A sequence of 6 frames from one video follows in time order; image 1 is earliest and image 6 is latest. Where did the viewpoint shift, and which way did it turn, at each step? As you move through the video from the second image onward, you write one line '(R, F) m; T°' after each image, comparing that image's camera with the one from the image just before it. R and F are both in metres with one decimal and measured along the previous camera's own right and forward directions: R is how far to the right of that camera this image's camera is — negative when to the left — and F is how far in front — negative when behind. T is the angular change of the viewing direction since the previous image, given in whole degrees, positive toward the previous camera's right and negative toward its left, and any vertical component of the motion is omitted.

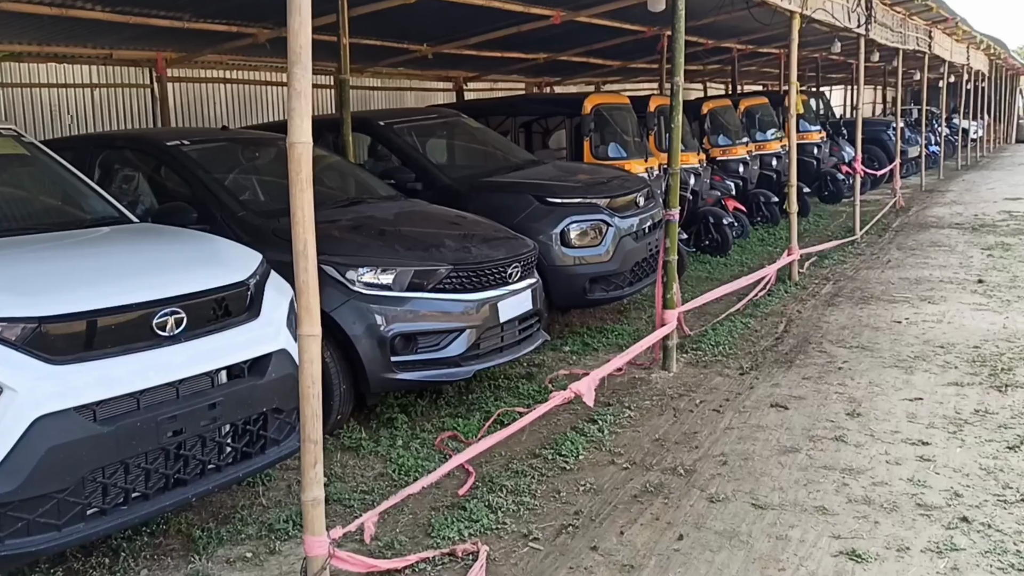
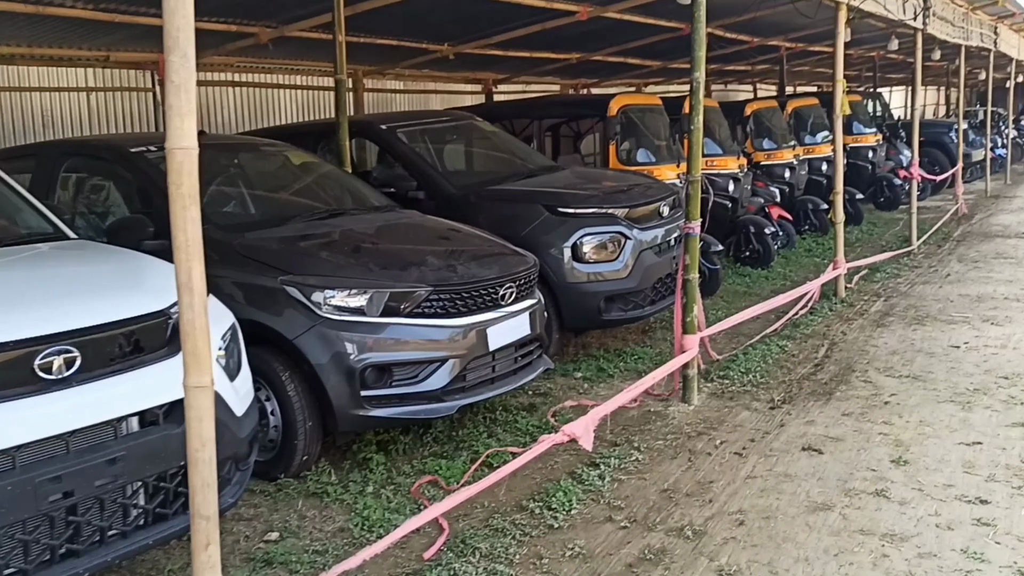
(+0.3, +0.6) m; -3°
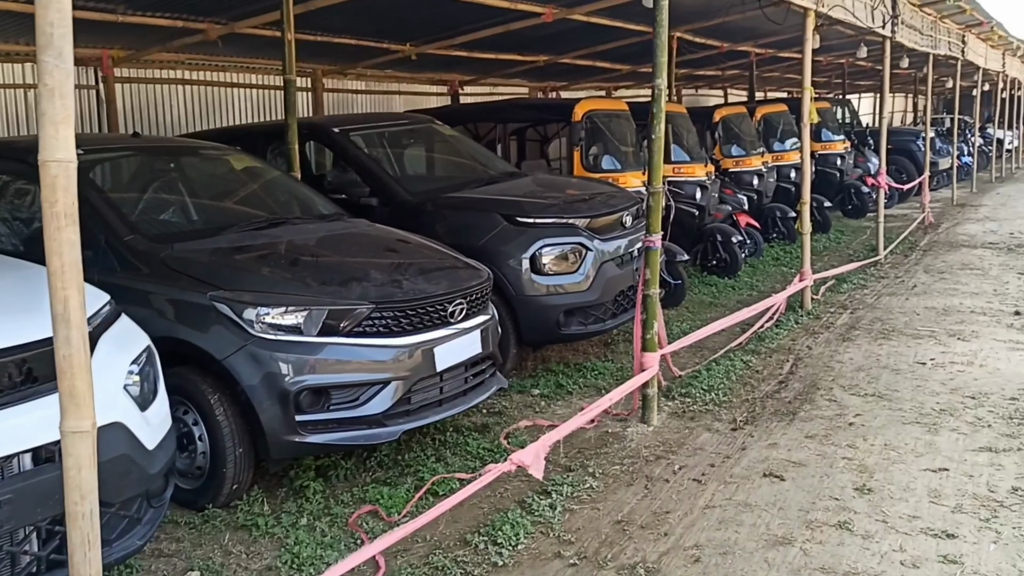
(+0.1, +0.2) m; +2°
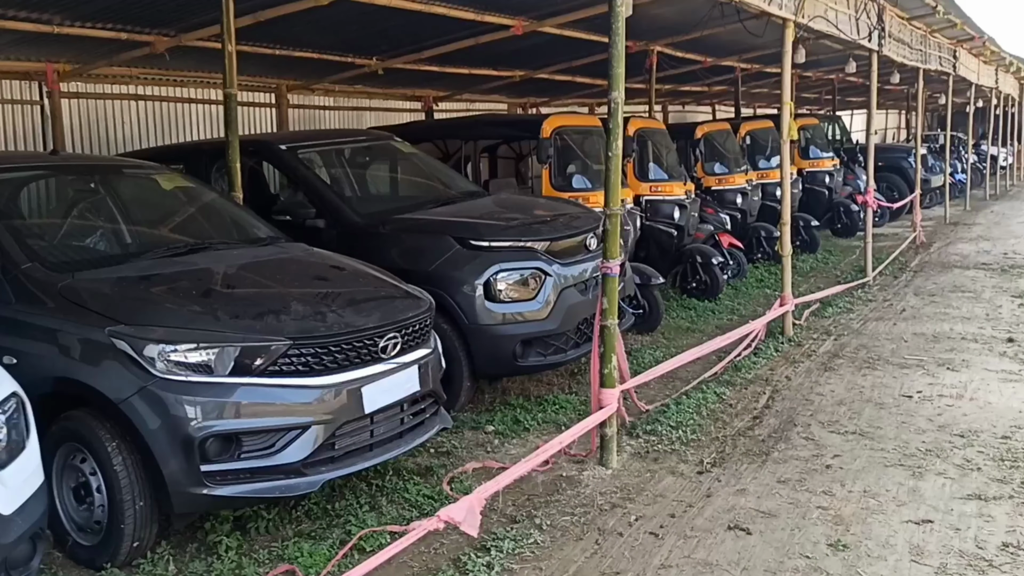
(+0.2, +0.4) m; 0°
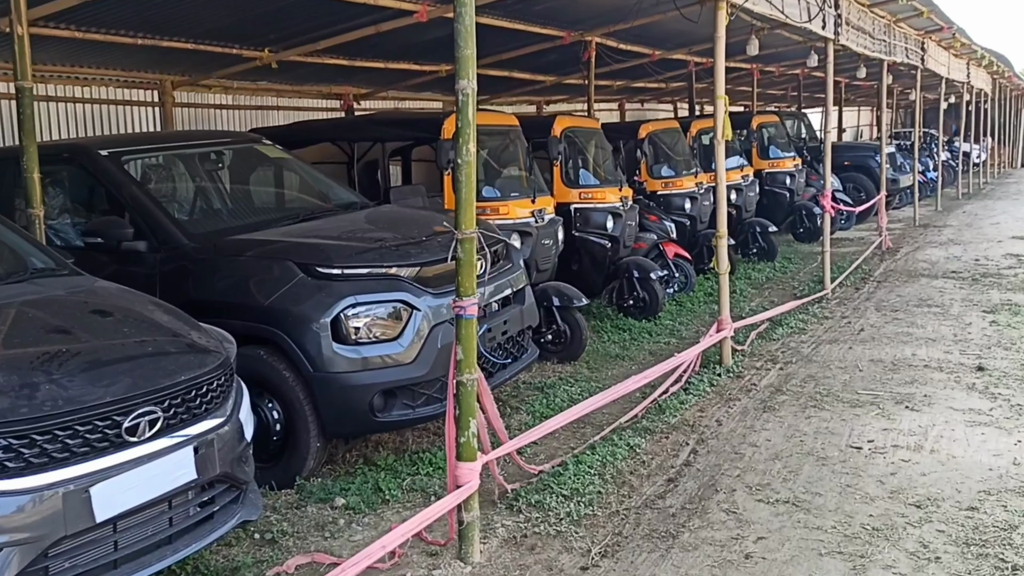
(+0.6, +1.0) m; +1°
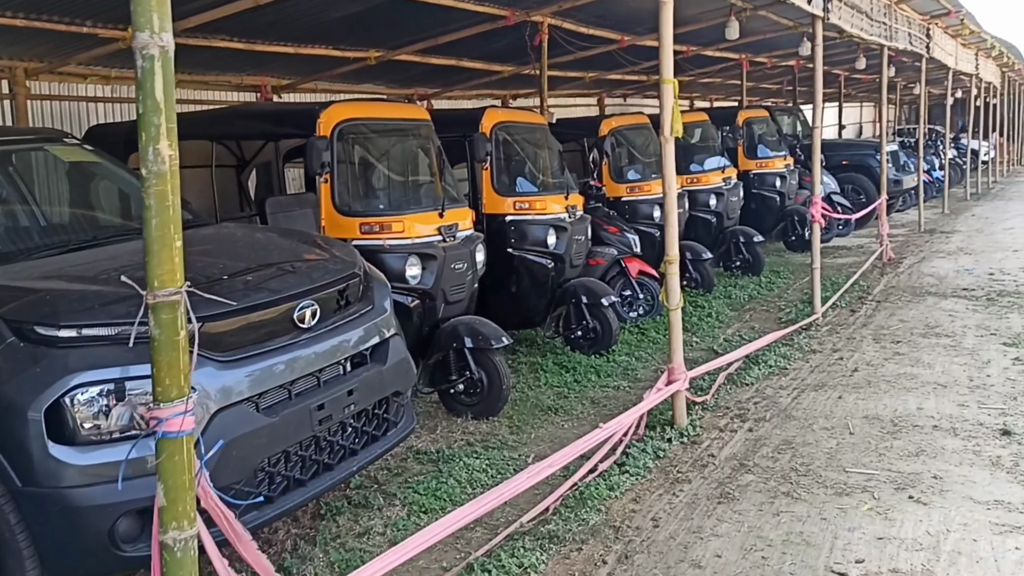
(+0.6, +1.4) m; 0°
